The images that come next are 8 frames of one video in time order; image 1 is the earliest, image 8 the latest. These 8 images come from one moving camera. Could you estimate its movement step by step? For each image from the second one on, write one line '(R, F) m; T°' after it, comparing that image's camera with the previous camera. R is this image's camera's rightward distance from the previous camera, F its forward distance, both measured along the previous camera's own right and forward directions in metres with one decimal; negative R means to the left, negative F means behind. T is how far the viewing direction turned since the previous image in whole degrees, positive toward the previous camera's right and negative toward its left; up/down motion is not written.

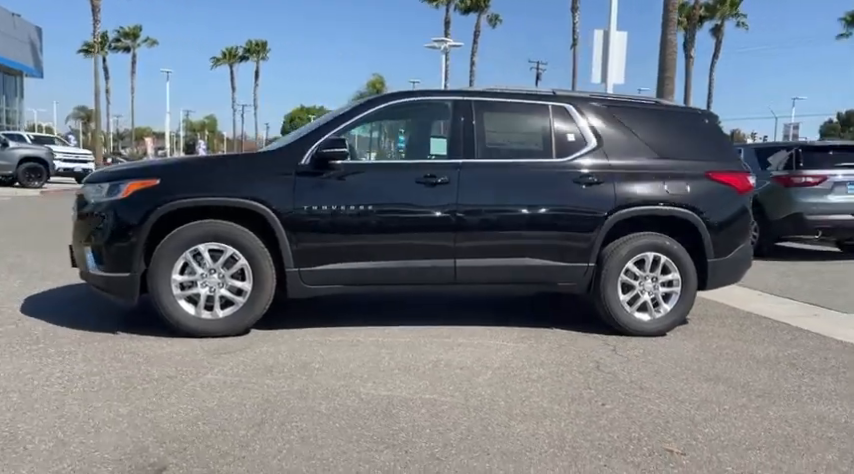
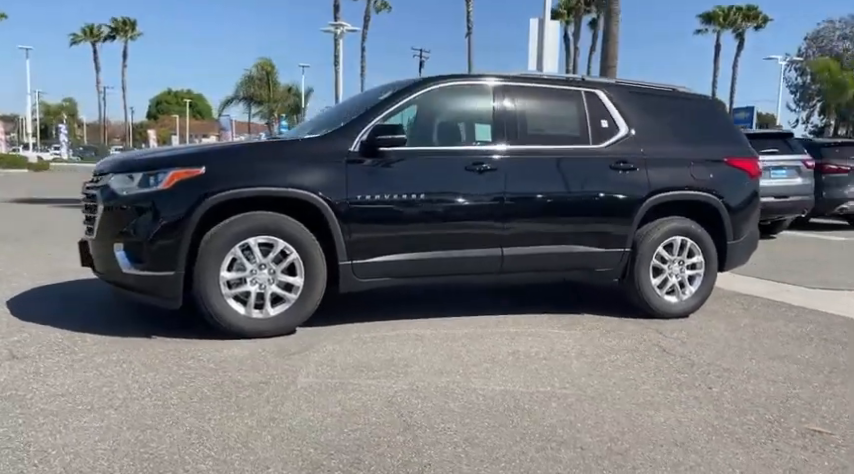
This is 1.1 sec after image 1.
(-1.3, +0.3) m; +9°
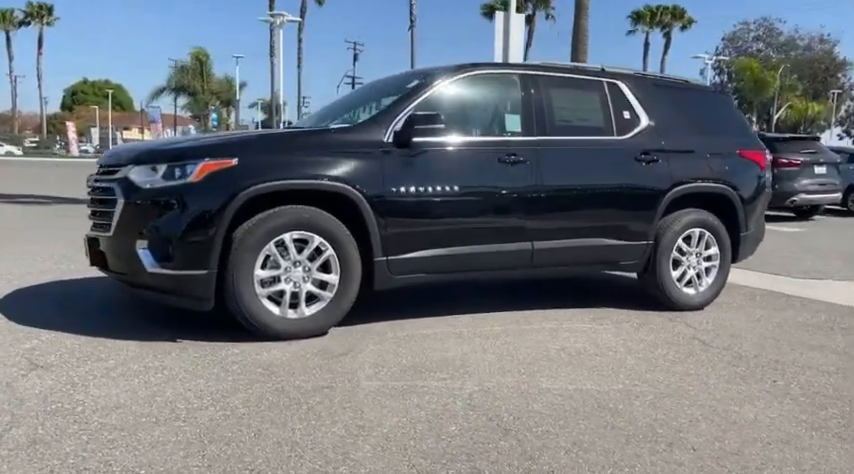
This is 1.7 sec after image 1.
(-0.7, +0.2) m; +5°
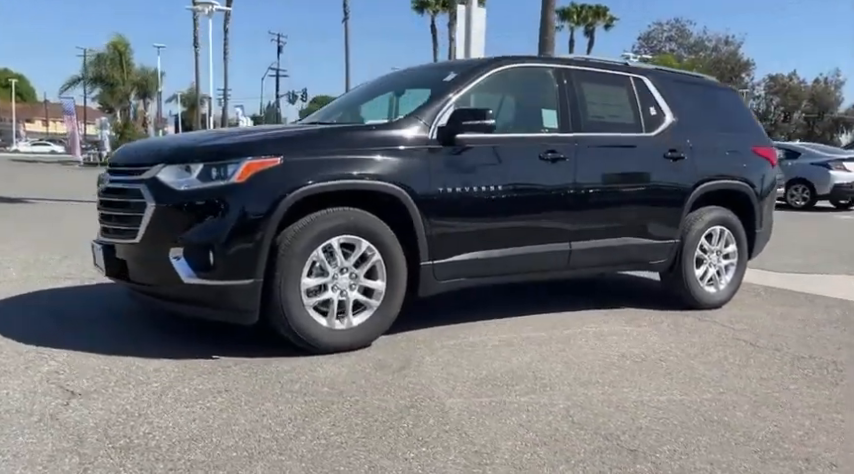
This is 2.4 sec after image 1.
(-0.8, +0.3) m; +6°
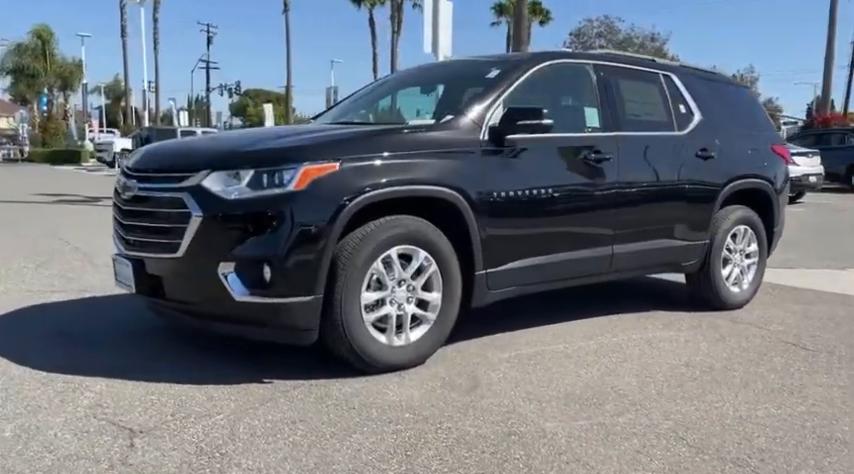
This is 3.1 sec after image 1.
(-0.7, +0.3) m; +5°
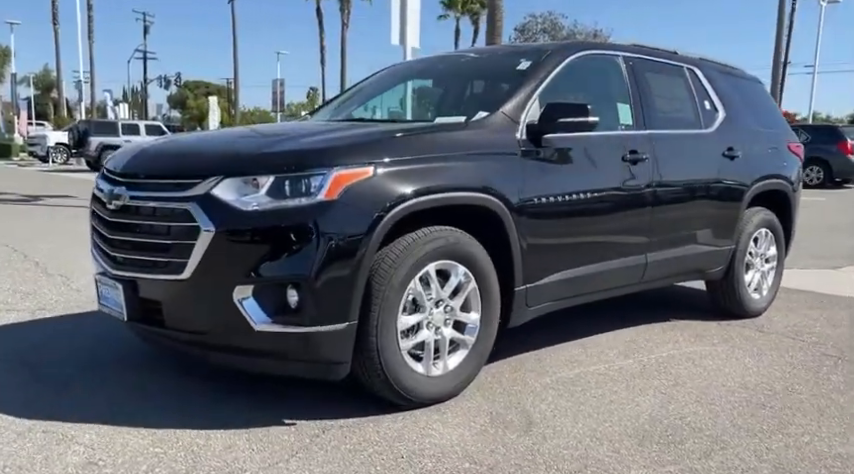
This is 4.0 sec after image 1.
(-0.5, +0.6) m; +4°
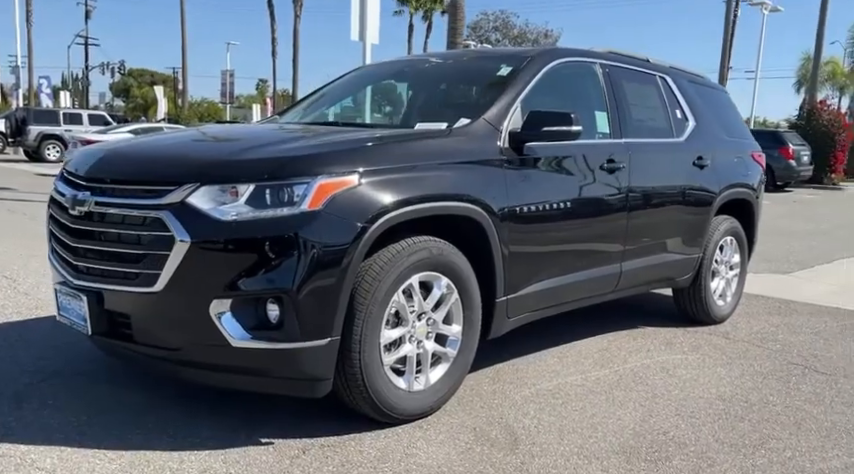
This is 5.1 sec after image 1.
(-0.2, +0.1) m; +4°
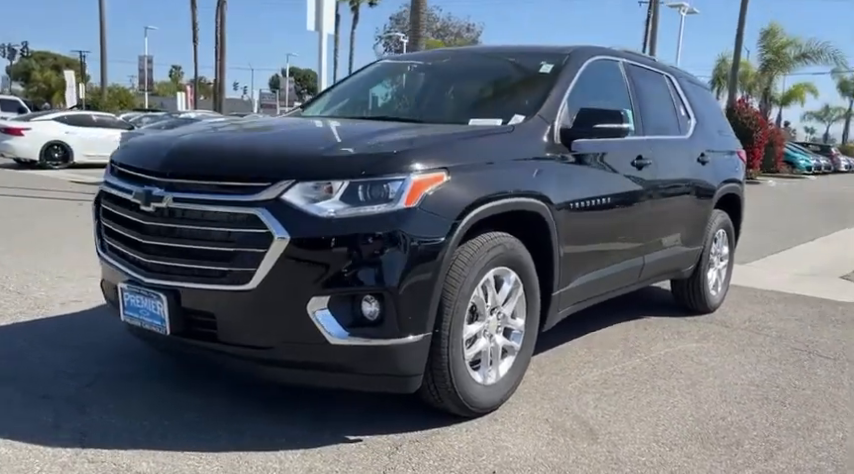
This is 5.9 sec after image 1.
(-0.7, 0.0) m; +6°
